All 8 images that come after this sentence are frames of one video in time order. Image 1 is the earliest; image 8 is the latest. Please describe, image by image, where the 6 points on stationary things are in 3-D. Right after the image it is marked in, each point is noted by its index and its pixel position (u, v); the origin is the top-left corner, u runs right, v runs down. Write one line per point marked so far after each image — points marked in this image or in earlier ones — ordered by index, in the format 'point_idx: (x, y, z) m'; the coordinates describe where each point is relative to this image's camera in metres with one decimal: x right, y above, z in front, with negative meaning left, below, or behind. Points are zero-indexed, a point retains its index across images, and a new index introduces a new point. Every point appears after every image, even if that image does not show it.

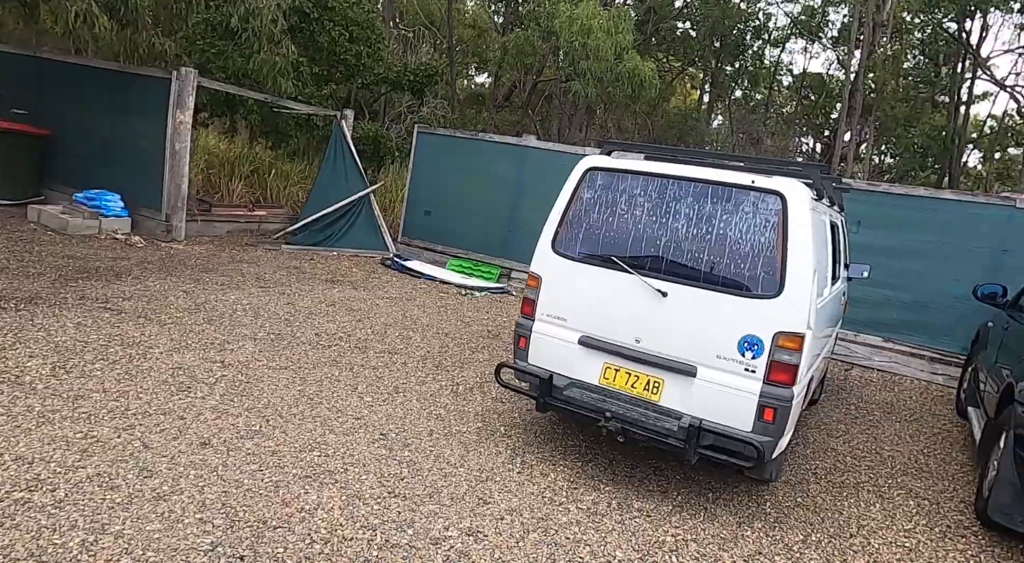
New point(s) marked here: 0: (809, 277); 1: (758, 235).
0: (+1.4, 0.0, +3.3) m
1: (+1.2, +0.2, +3.4) m
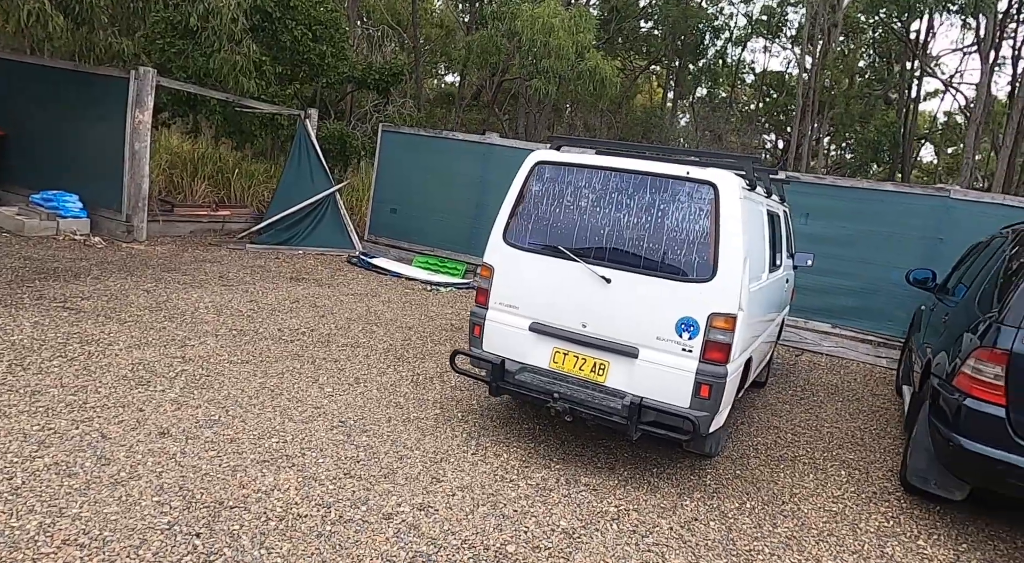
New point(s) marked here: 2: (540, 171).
0: (+1.2, +0.1, +3.5) m
1: (+1.0, +0.3, +3.6) m
2: (+0.2, +0.7, +4.1) m
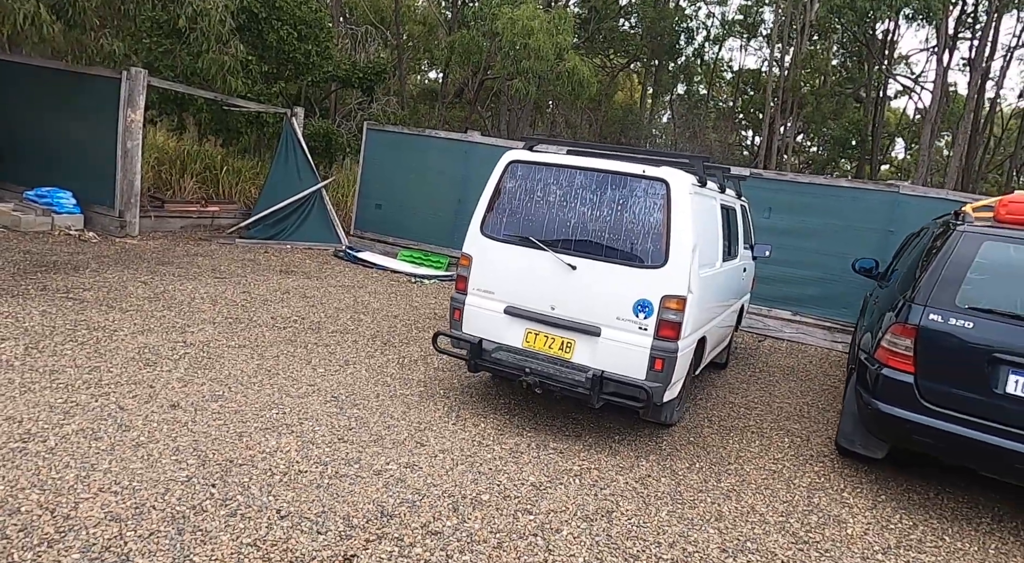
0: (+1.0, +0.2, +3.9) m
1: (+0.8, +0.4, +4.0) m
2: (0.0, +0.7, +4.5) m
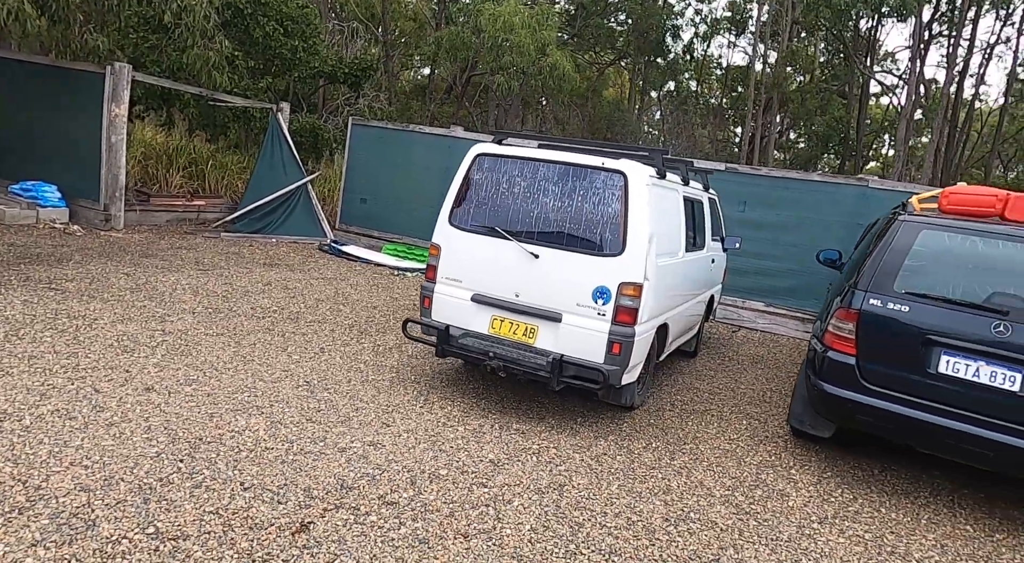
0: (+0.8, +0.3, +4.1) m
1: (+0.6, +0.5, +4.2) m
2: (-0.2, +0.8, +4.6) m
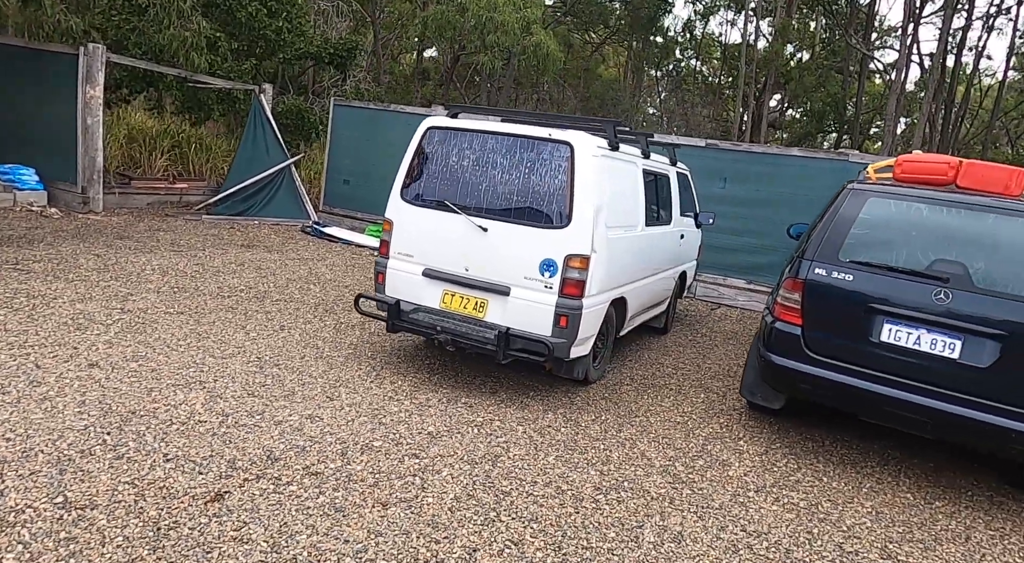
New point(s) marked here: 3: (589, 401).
0: (+0.5, +0.4, +4.0) m
1: (+0.3, +0.6, +4.2) m
2: (-0.6, +1.0, +4.6) m
3: (+0.5, -0.8, +4.4) m
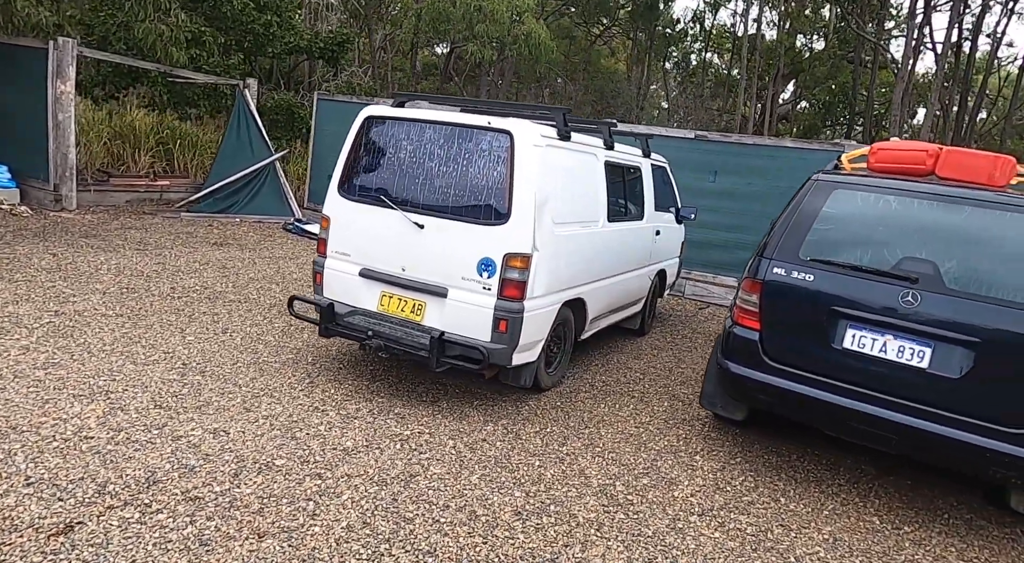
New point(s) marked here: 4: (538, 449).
0: (+0.1, +0.4, +3.7) m
1: (-0.1, +0.6, +3.8) m
2: (-0.9, +1.0, +4.3) m
3: (+0.1, -0.8, +4.1) m
4: (+0.1, -0.9, +3.5) m
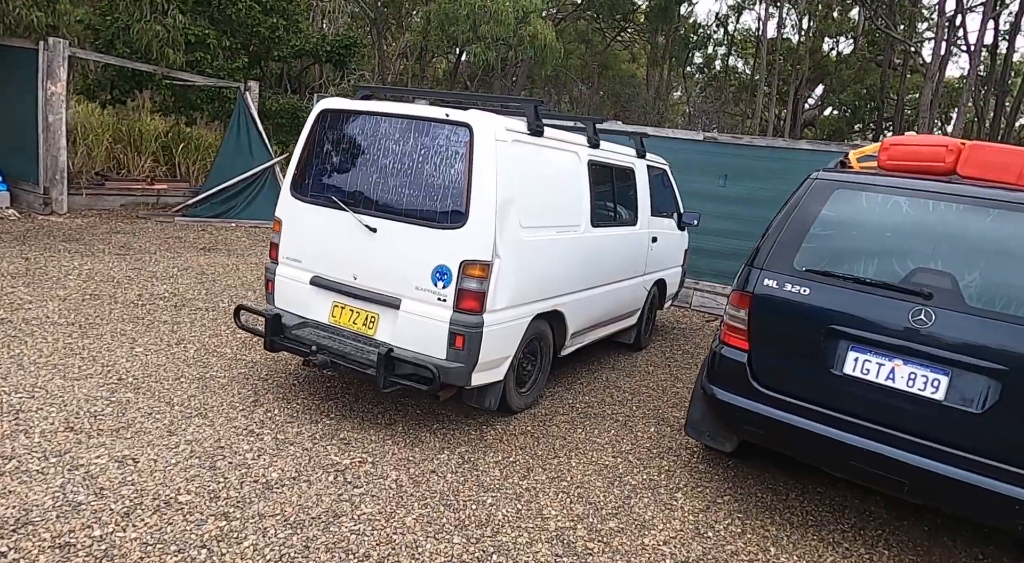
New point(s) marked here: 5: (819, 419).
0: (-0.1, +0.4, +3.3) m
1: (-0.3, +0.6, +3.4) m
2: (-1.1, +0.9, +3.9) m
3: (-0.1, -0.8, +3.6) m
4: (-0.1, -0.9, +3.1) m
5: (+1.3, -0.6, +2.8) m
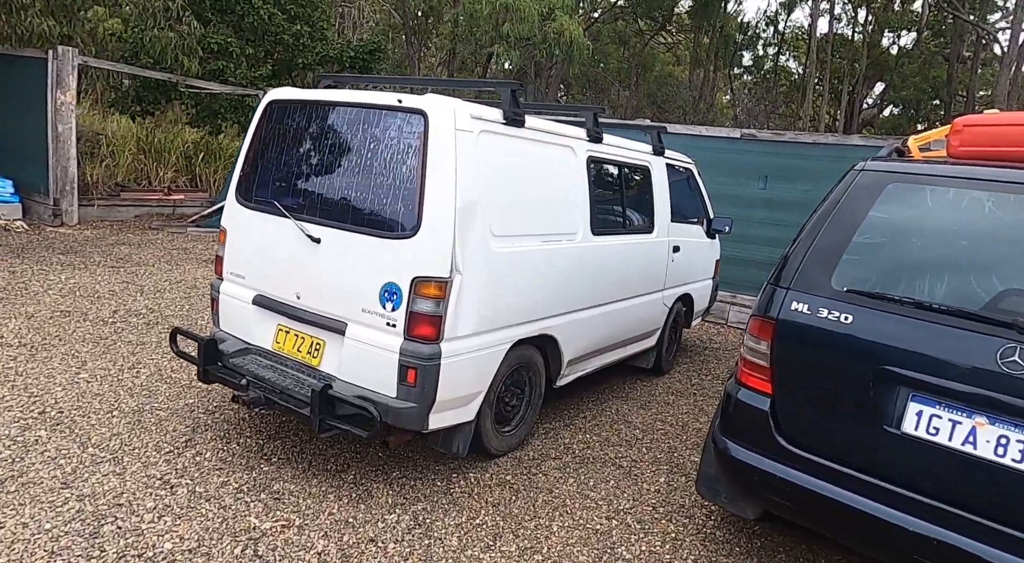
0: (-0.2, +0.3, +2.7) m
1: (-0.4, +0.5, +2.8) m
2: (-1.2, +0.8, +3.3) m
3: (-0.2, -0.9, +3.0) m
4: (-0.2, -1.0, +2.5) m
5: (+1.1, -0.6, +2.1) m
